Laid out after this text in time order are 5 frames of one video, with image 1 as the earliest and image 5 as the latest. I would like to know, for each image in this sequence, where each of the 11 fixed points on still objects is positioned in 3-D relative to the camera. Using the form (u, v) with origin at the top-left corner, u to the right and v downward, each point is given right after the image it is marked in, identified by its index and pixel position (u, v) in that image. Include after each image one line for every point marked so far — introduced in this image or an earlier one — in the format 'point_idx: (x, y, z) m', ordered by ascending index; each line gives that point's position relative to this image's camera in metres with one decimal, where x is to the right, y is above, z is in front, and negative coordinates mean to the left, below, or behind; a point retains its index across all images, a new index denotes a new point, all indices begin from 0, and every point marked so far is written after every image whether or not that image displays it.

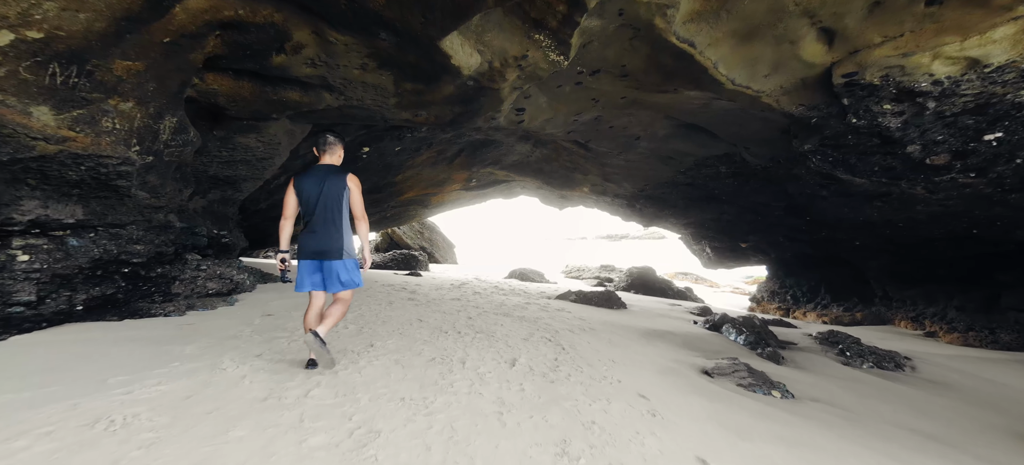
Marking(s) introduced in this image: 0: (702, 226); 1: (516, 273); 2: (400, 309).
0: (+4.2, +0.2, +7.6) m
1: (+0.1, -1.2, +10.3) m
2: (-1.4, -0.9, +4.3) m
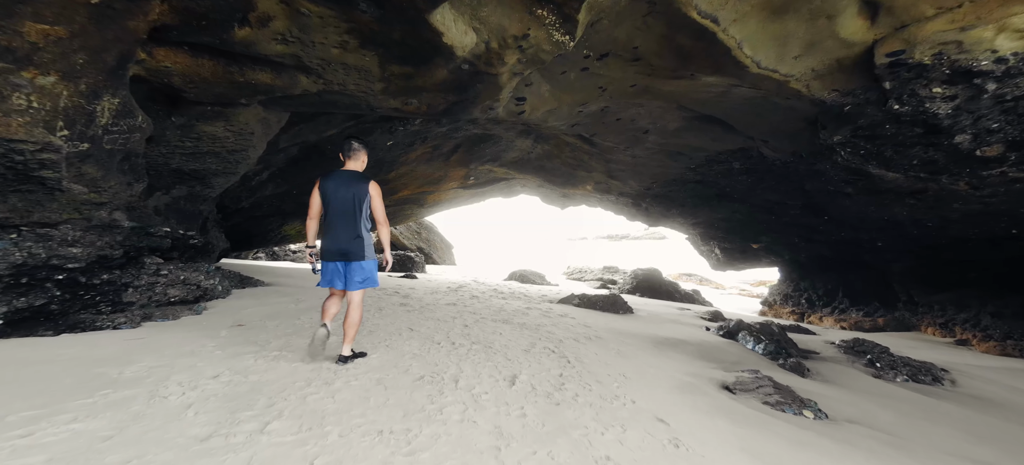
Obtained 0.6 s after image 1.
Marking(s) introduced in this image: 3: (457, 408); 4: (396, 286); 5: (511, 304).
0: (+4.2, +0.1, +7.3) m
1: (+0.1, -1.2, +10.0) m
2: (-1.4, -0.9, +4.0) m
3: (-0.3, -1.1, +2.1) m
4: (-2.0, -0.9, +5.9) m
5: (0.0, -1.2, +5.7) m
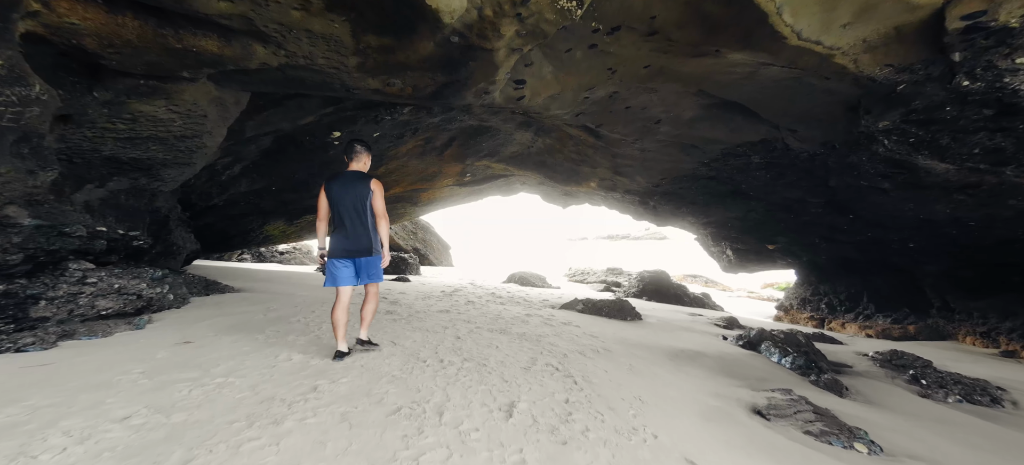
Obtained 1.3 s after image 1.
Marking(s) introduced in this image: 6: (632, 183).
0: (+4.2, +0.2, +6.8) m
1: (+0.1, -1.2, +9.5) m
2: (-1.4, -0.9, +3.5) m
3: (-0.4, -1.1, +1.7) m
4: (-2.0, -0.9, +5.4) m
5: (0.0, -1.2, +5.3) m
6: (+2.3, +0.9, +6.6) m
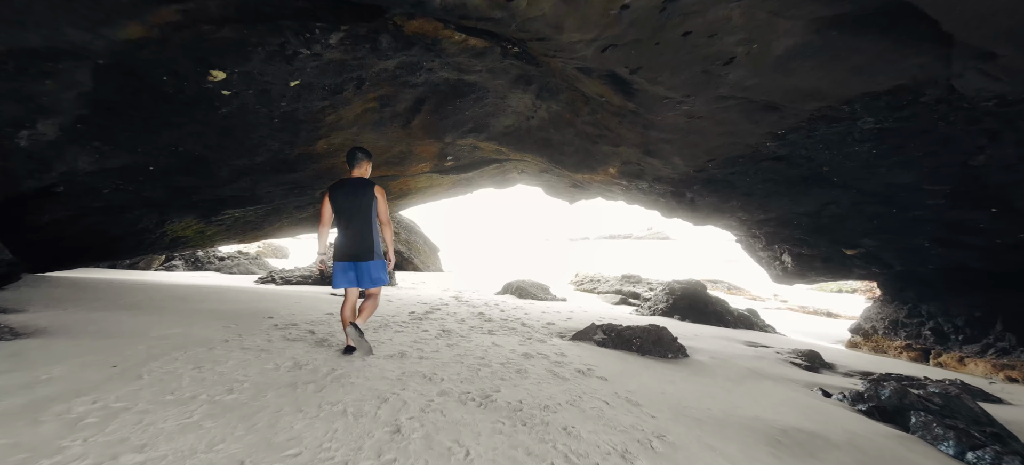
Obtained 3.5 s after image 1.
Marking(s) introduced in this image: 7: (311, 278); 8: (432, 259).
0: (+4.1, +0.1, +5.2) m
1: (0.0, -1.2, +7.9) m
2: (-1.5, -1.0, +1.9) m
3: (-0.4, -1.1, 0.0) m
4: (-2.1, -0.9, +3.8) m
5: (-0.1, -1.2, +3.7) m
6: (+2.2, +0.9, +4.9) m
7: (-3.8, -0.9, +6.4) m
8: (-3.0, -0.9, +12.8) m
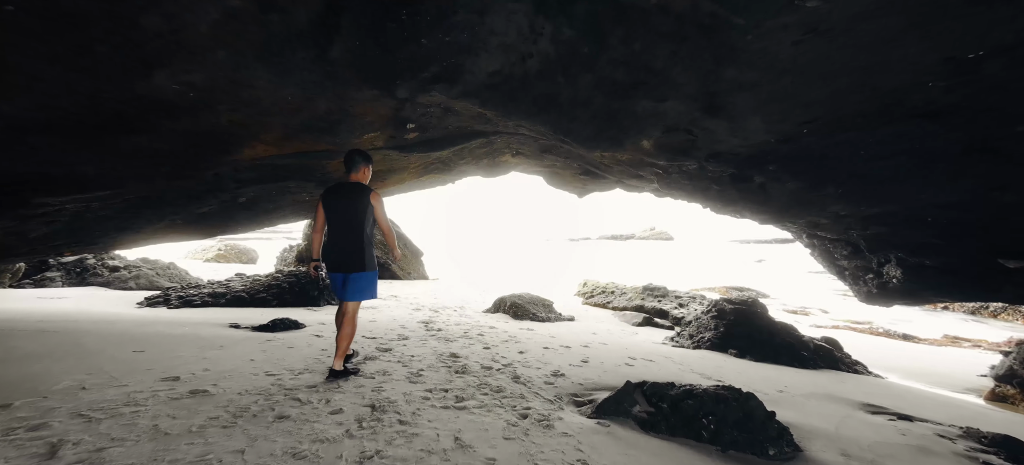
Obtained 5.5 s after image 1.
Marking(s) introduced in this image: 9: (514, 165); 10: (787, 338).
0: (+3.9, +0.1, +3.5) m
1: (-0.1, -1.2, +6.1) m
2: (-1.6, -1.0, +0.1) m
3: (-0.5, -1.1, -1.7) m
4: (-2.2, -0.9, +2.0) m
5: (-0.2, -1.2, +1.9) m
6: (+2.1, +0.9, +3.2) m
7: (-3.9, -0.9, +4.7) m
8: (-3.1, -0.9, +11.1) m
9: (0.0, +1.1, +5.7) m
10: (+3.6, -1.3, +4.5) m
